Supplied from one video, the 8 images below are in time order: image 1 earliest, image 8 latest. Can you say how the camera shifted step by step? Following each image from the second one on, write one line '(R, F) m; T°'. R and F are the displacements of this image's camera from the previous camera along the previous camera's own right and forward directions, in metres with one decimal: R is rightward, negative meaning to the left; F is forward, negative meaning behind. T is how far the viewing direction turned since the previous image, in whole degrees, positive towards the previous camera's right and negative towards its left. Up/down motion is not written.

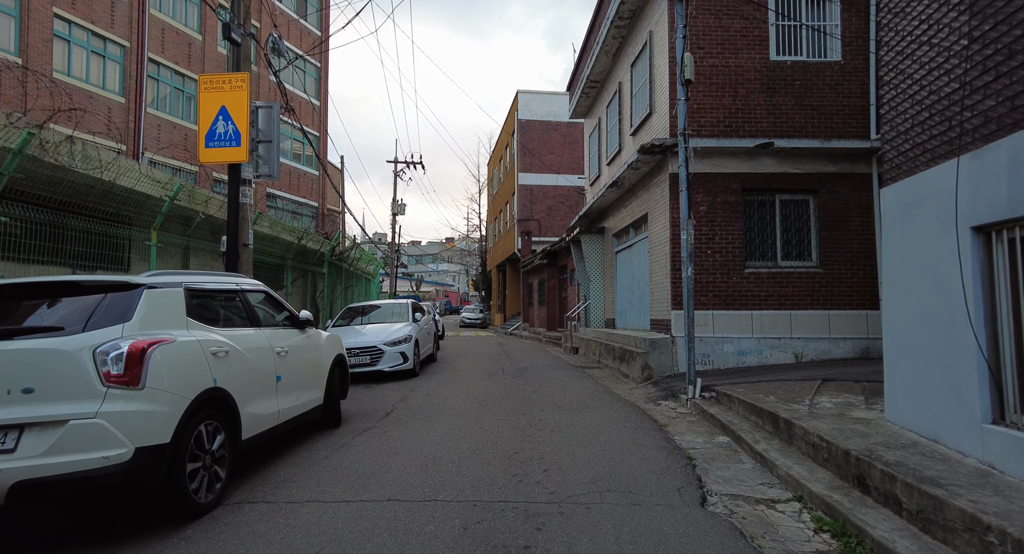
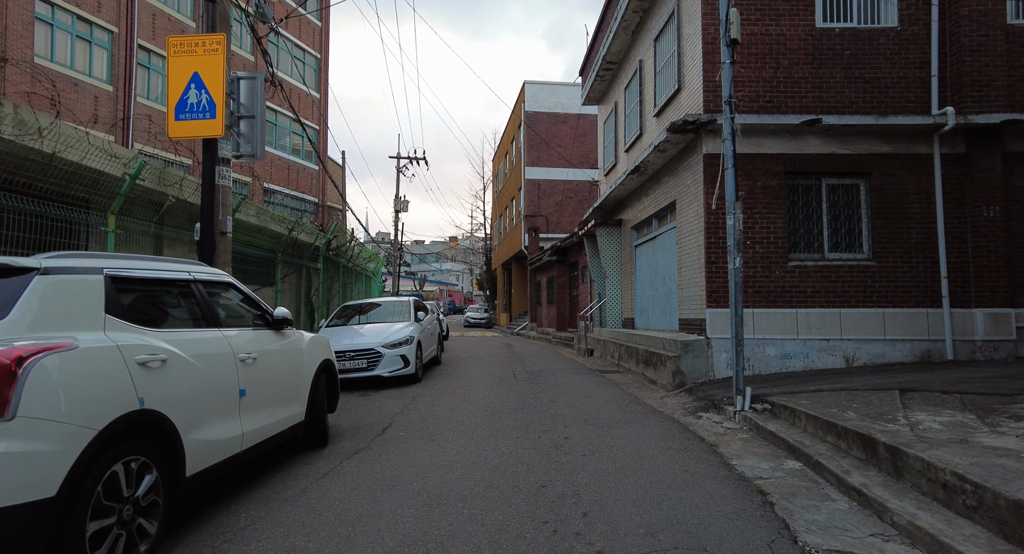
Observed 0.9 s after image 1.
(-0.2, +1.0) m; 0°
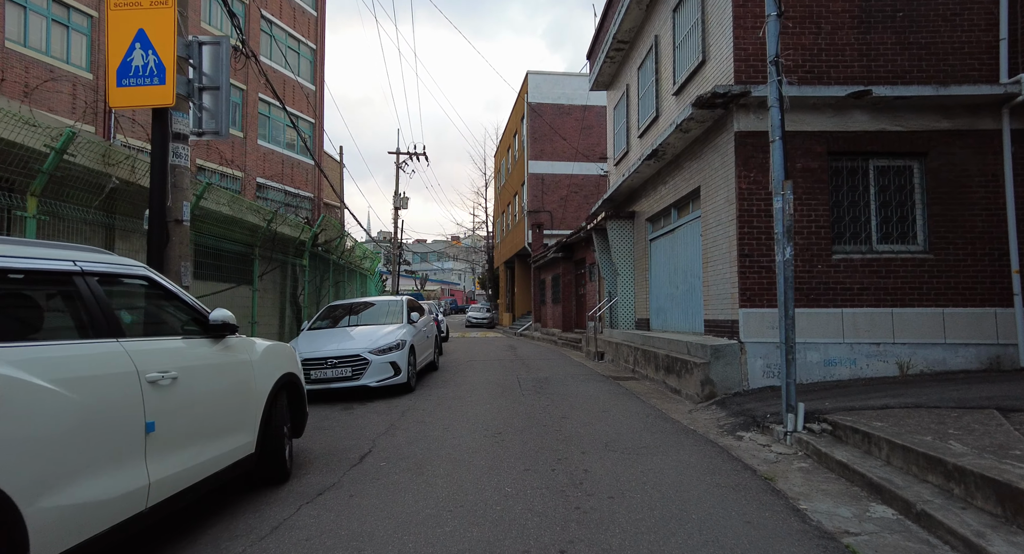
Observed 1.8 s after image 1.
(0.0, +1.0) m; 0°
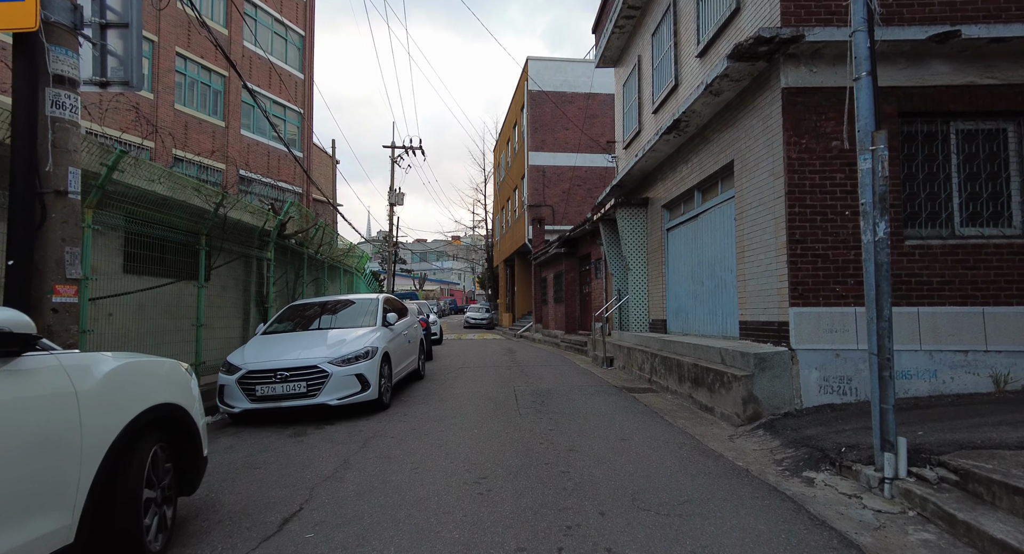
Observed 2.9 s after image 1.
(+0.1, +1.5) m; 0°
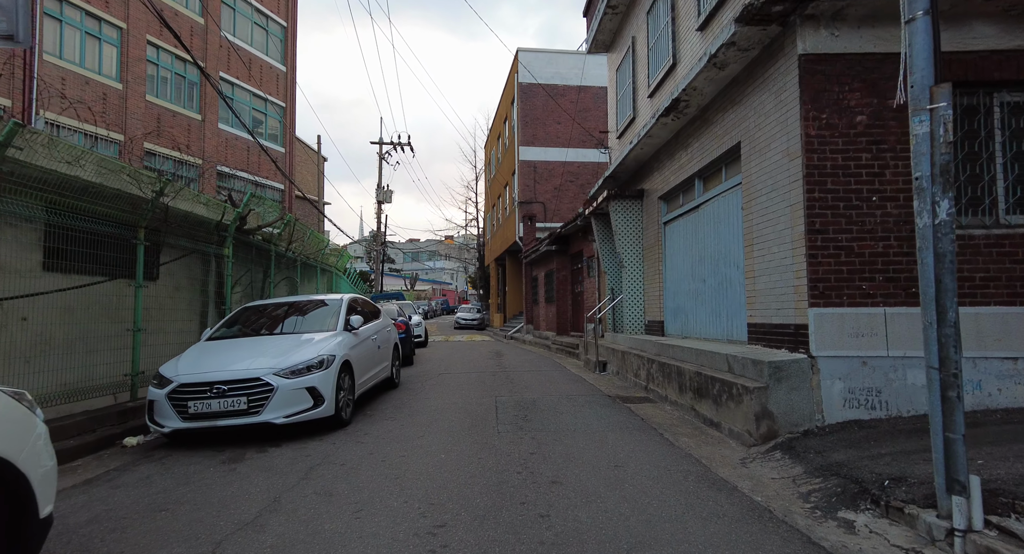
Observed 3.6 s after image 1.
(+0.2, +0.9) m; +1°
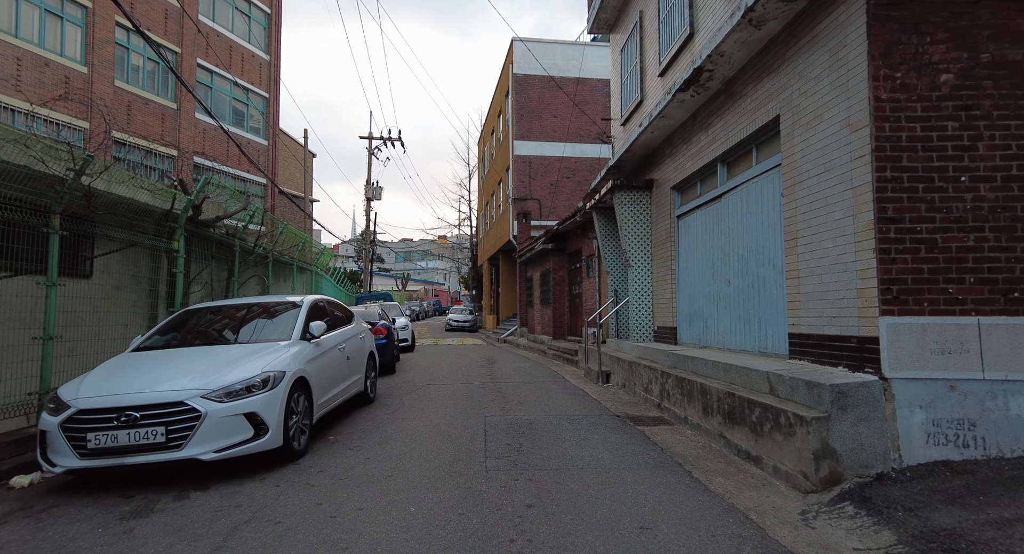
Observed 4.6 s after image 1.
(0.0, +1.1) m; +1°
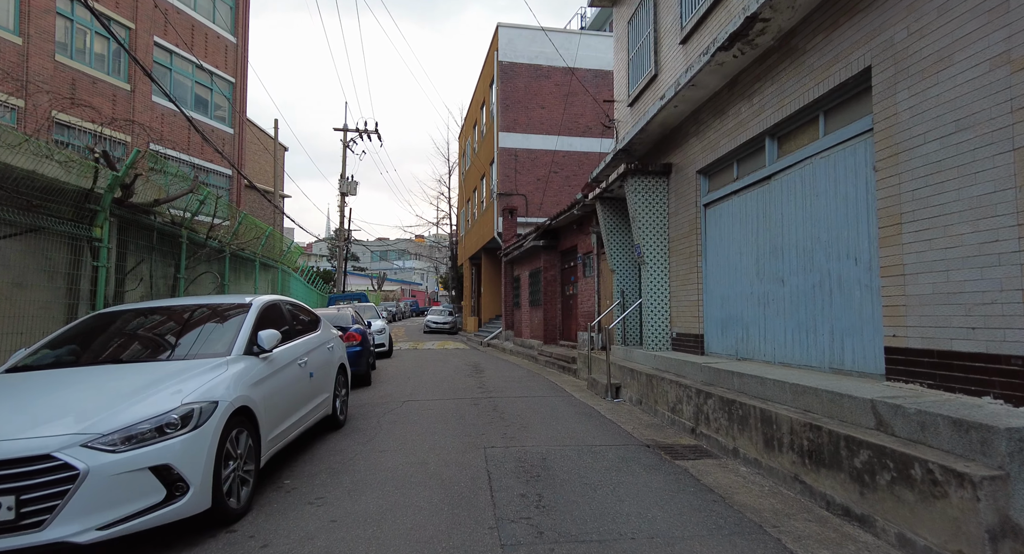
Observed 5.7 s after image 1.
(-0.3, +1.4) m; +3°
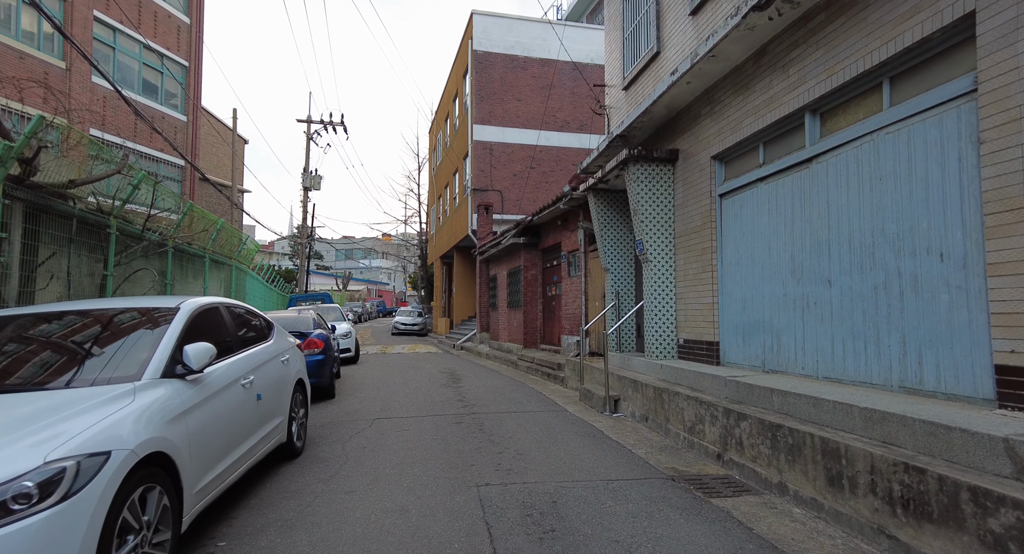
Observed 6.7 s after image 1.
(-0.3, +1.1) m; +4°
